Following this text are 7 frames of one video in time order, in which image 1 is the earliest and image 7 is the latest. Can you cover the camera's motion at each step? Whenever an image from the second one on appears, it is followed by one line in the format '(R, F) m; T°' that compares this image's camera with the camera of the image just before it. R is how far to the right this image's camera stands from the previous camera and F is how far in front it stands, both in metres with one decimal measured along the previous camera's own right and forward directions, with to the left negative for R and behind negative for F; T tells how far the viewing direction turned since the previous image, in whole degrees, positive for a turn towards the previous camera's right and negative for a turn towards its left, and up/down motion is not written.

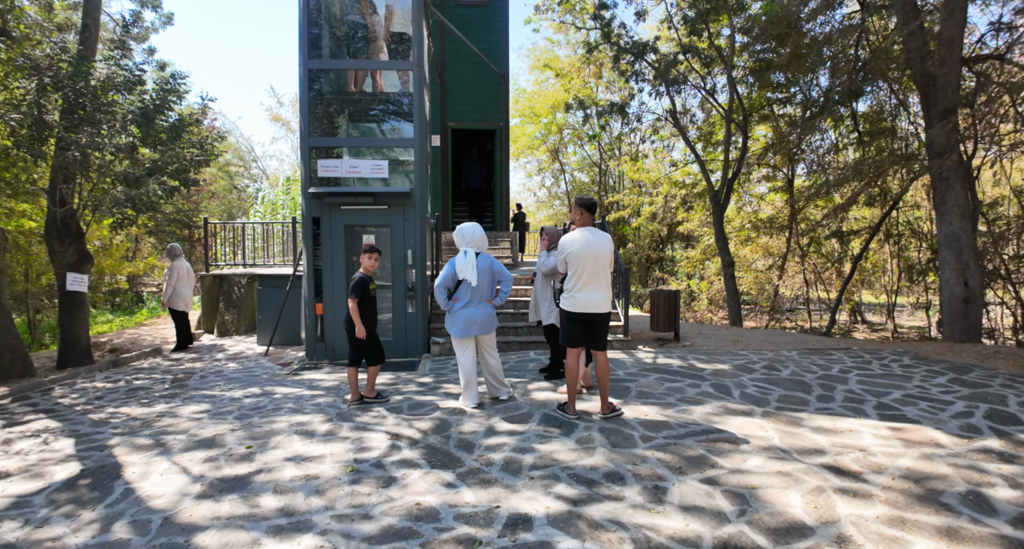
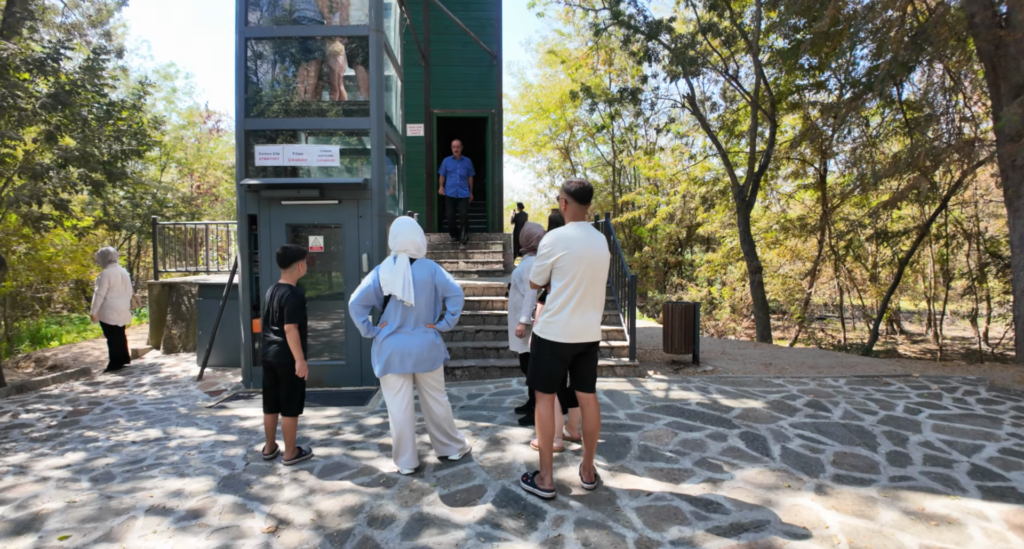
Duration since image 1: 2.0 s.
(+0.4, +1.4) m; -2°
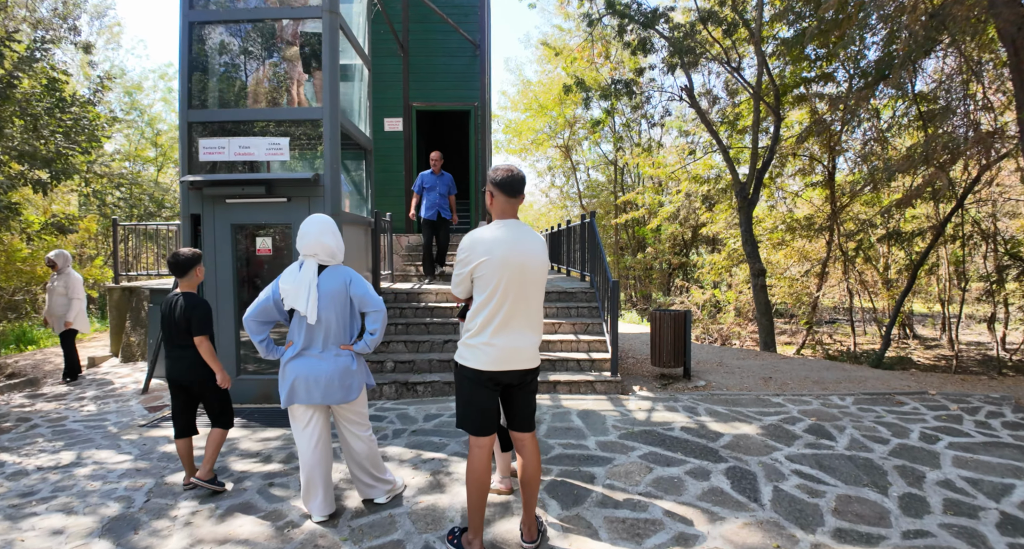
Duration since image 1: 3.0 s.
(+0.4, +0.6) m; -1°
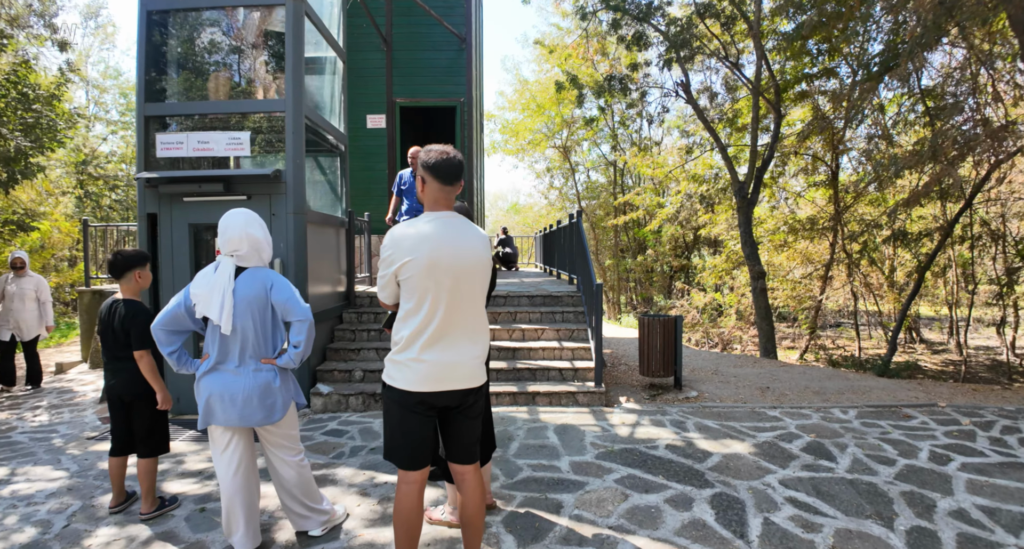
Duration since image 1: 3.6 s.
(+0.3, +0.4) m; 0°
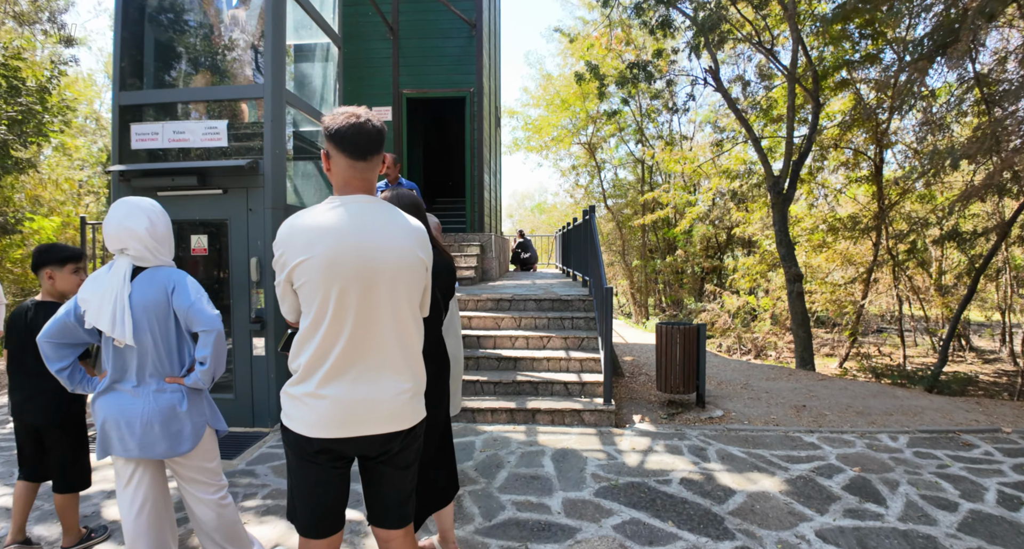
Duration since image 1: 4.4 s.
(+0.3, +0.5) m; -3°
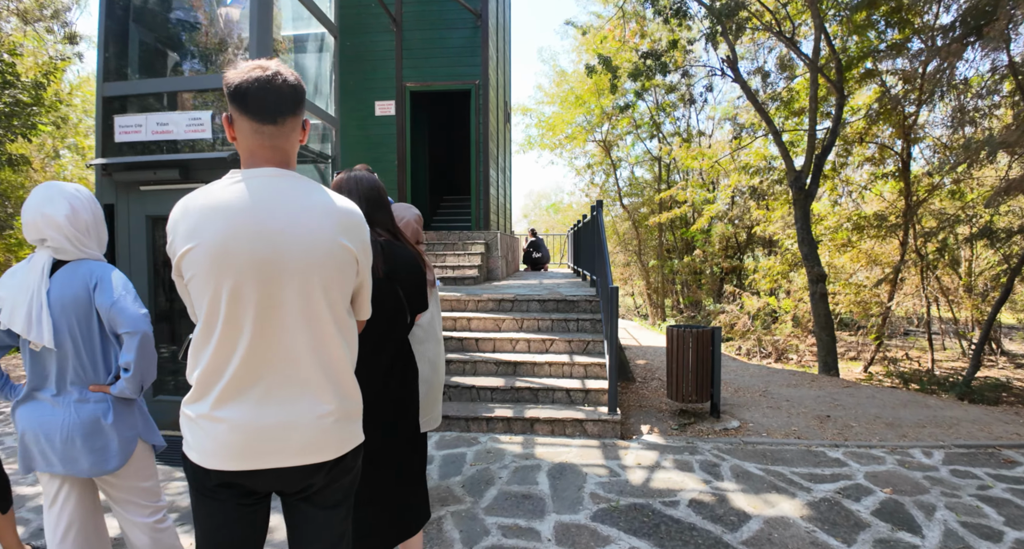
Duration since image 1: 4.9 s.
(+0.2, +0.3) m; -2°
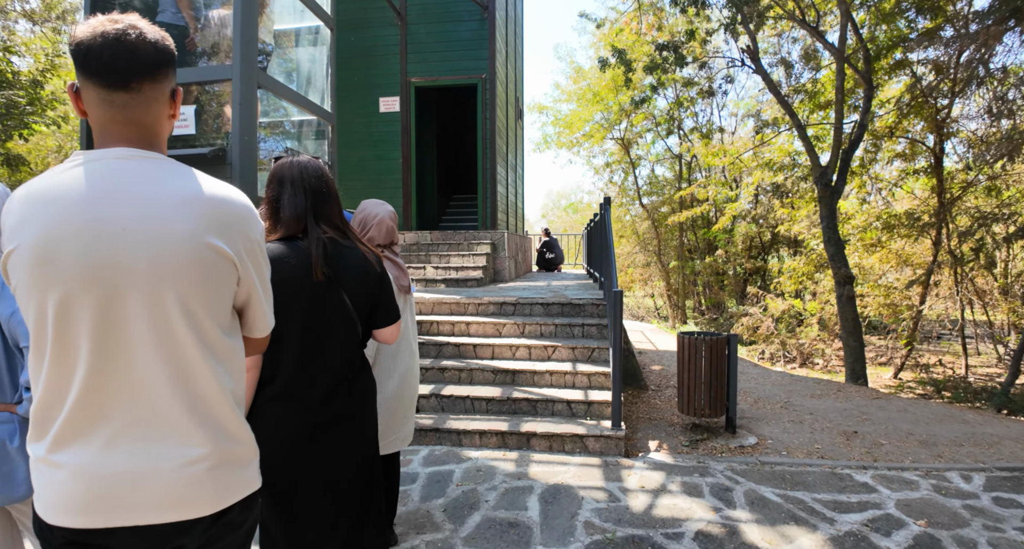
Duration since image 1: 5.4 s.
(+0.2, +0.3) m; -2°
